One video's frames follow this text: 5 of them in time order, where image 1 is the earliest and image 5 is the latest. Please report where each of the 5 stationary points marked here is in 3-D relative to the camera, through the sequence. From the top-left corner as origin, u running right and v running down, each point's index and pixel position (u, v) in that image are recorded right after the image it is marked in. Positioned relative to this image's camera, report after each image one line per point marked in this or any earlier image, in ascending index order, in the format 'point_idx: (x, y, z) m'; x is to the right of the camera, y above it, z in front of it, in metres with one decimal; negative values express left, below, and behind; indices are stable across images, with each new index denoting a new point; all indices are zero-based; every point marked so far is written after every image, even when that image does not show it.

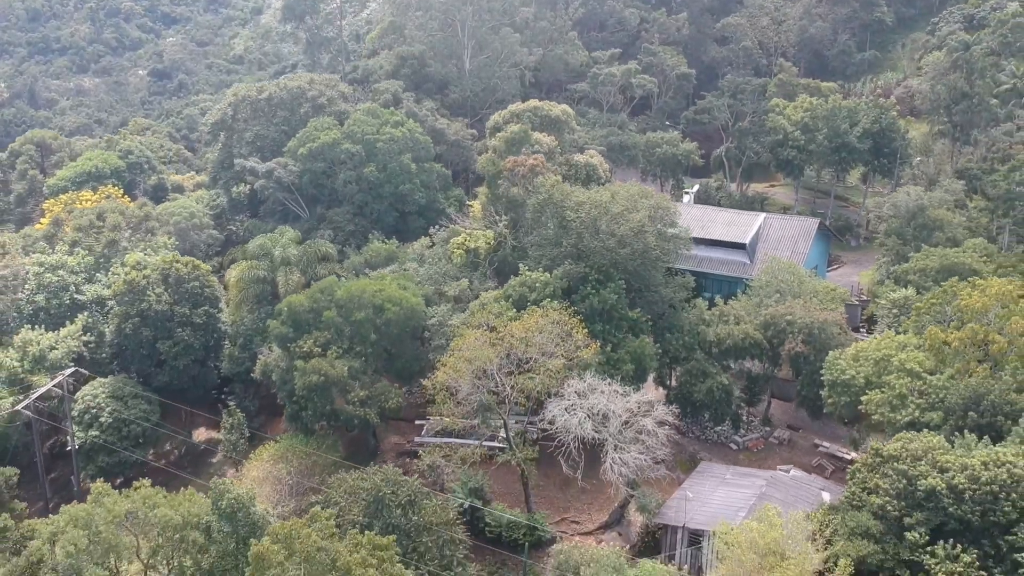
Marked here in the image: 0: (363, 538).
0: (-1.9, -3.2, +19.5) m
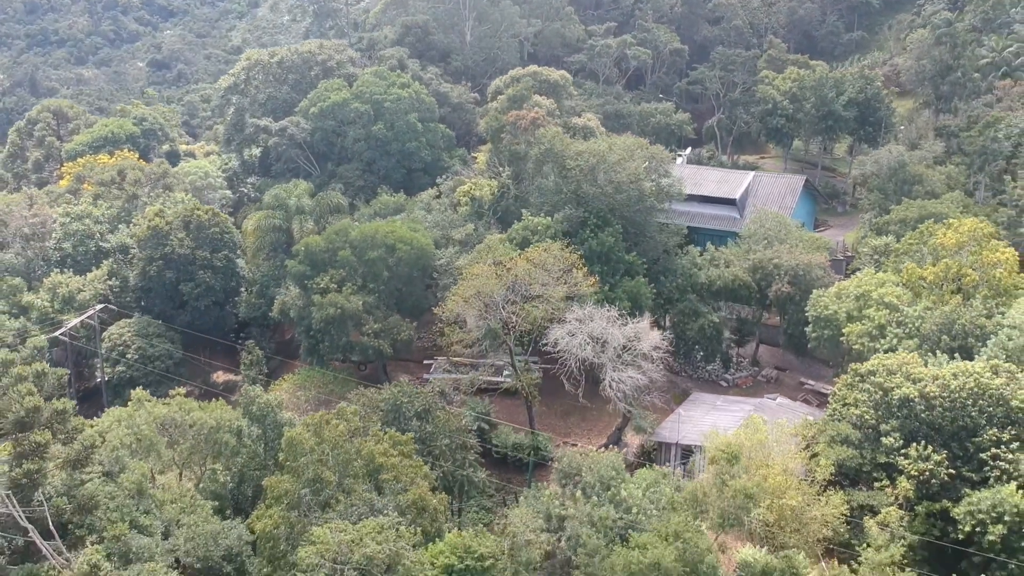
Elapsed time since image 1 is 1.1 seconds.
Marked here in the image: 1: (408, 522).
0: (-1.7, -2.1, +21.3) m
1: (-1.2, -2.9, +18.4) m
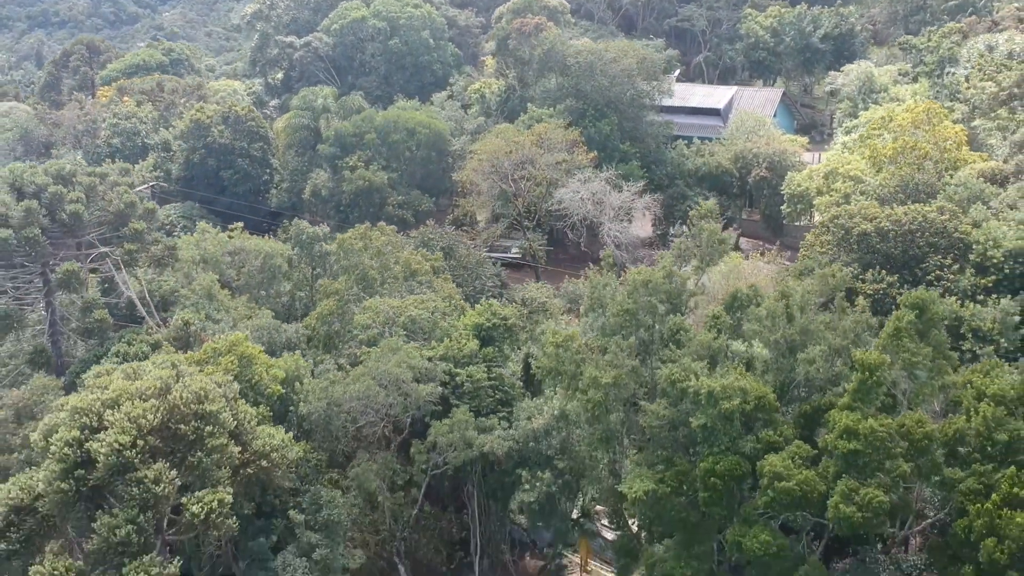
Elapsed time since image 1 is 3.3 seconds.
0: (-1.5, +0.5, +25.0) m
1: (-1.0, -0.3, +22.1) m
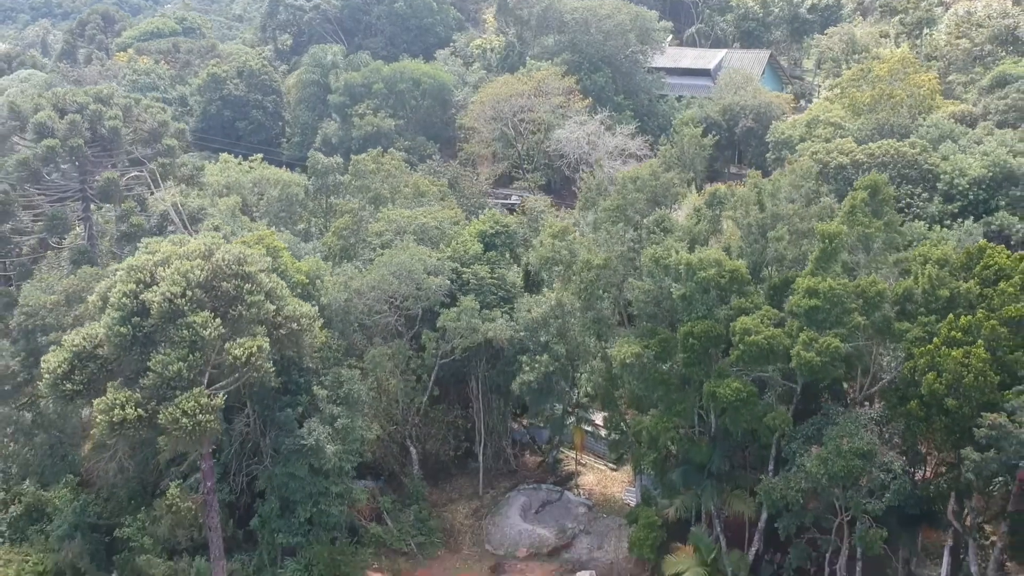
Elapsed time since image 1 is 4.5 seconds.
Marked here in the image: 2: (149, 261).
0: (-1.5, +1.8, +27.0) m
1: (-1.0, +1.0, +24.1) m
2: (-3.8, +0.3, +16.6) m
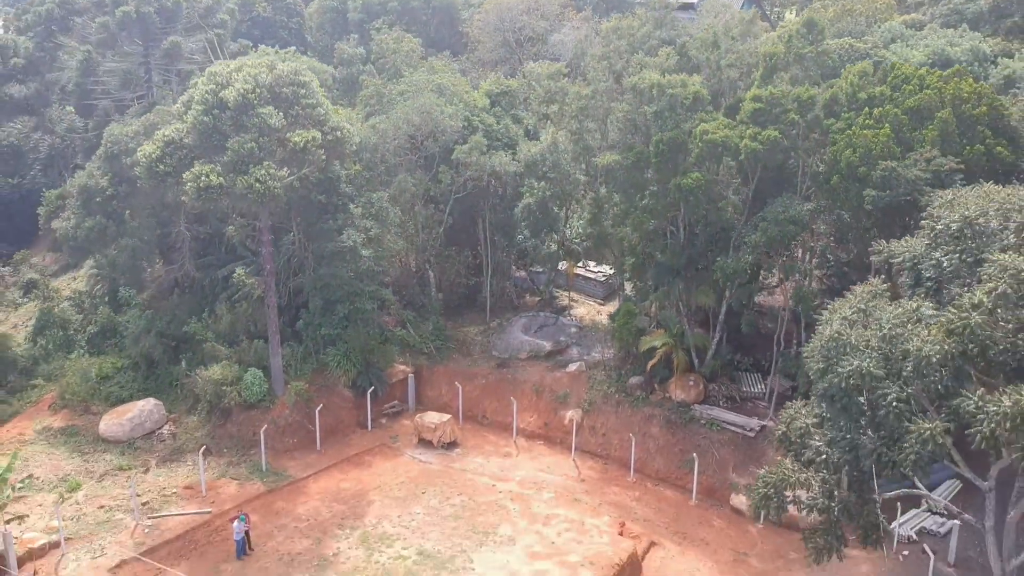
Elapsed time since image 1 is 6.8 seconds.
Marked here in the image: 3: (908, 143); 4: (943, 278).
0: (-1.5, +4.4, +31.2) m
1: (-0.9, +3.6, +28.2) m
2: (-3.8, +2.8, +20.7) m
3: (+4.8, +1.8, +19.3) m
4: (+3.3, +0.1, +12.2) m
